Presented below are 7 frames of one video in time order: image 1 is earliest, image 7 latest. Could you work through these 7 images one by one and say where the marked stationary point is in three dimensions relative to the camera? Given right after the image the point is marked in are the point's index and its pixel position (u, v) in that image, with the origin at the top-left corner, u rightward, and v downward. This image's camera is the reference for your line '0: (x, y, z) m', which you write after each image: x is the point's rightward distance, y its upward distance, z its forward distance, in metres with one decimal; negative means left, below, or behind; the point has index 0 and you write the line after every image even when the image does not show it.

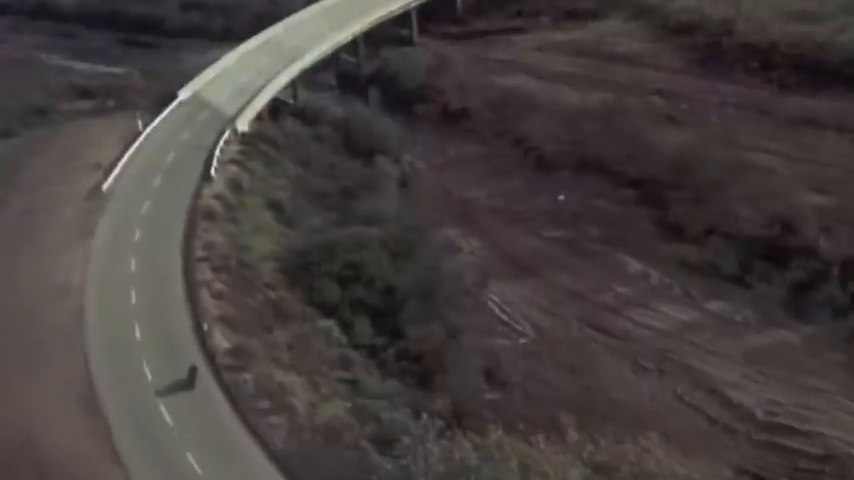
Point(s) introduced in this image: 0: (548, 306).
0: (+1.6, -0.9, +19.5) m
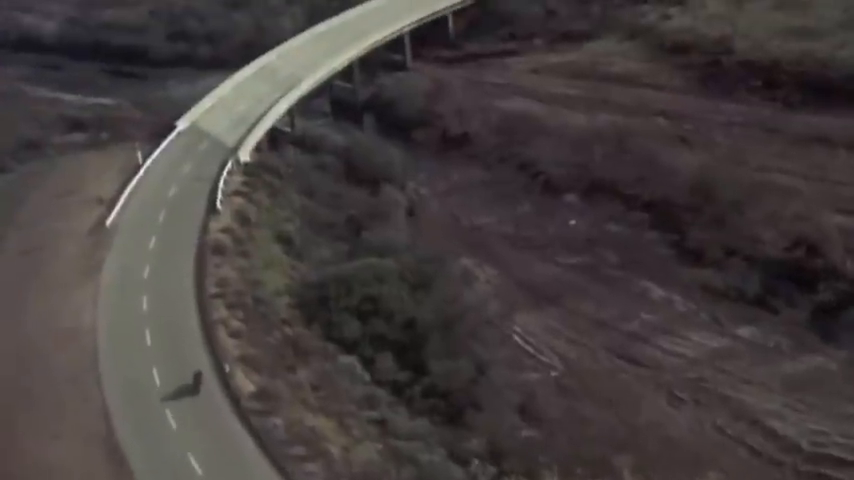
0: (+1.9, -1.3, +18.9) m
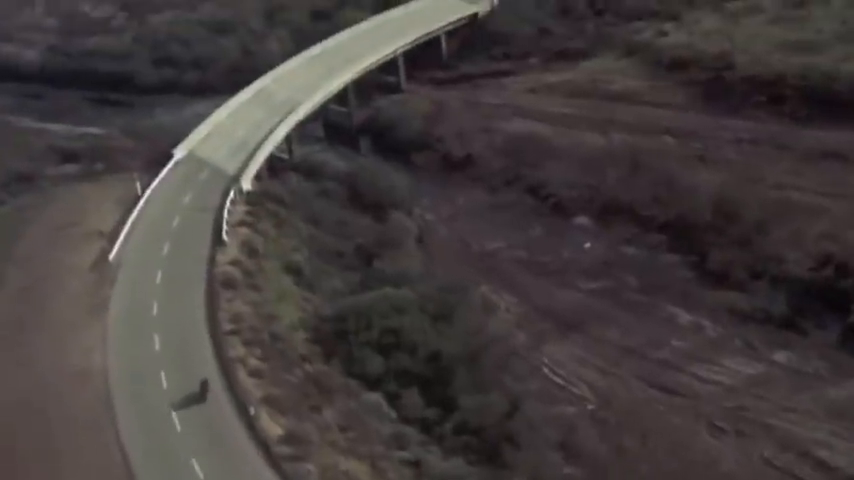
0: (+2.2, -1.6, +18.1) m
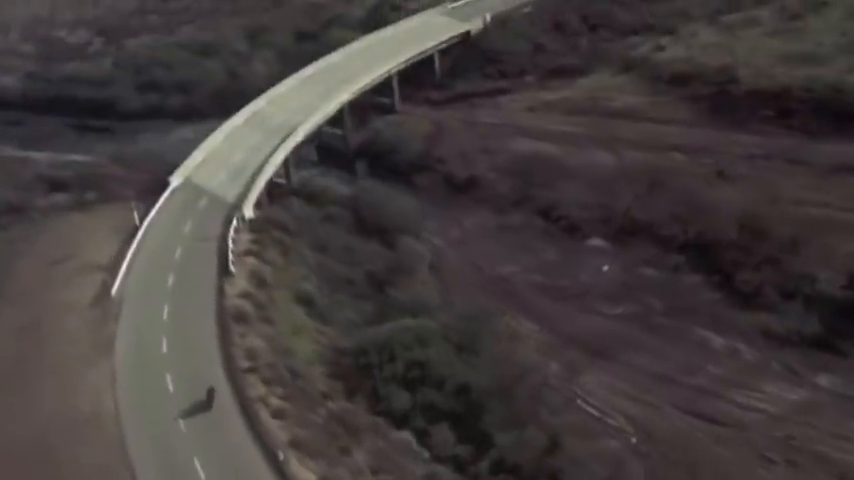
0: (+2.5, -1.9, +17.2) m
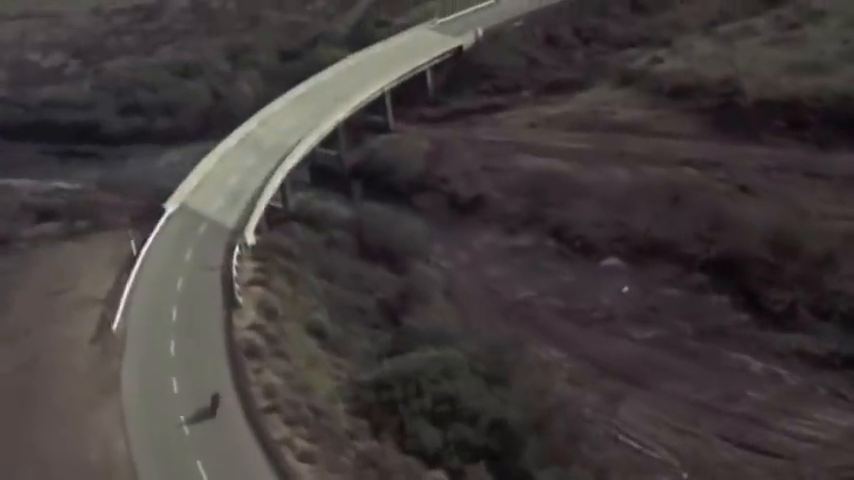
0: (+2.8, -2.1, +16.2) m
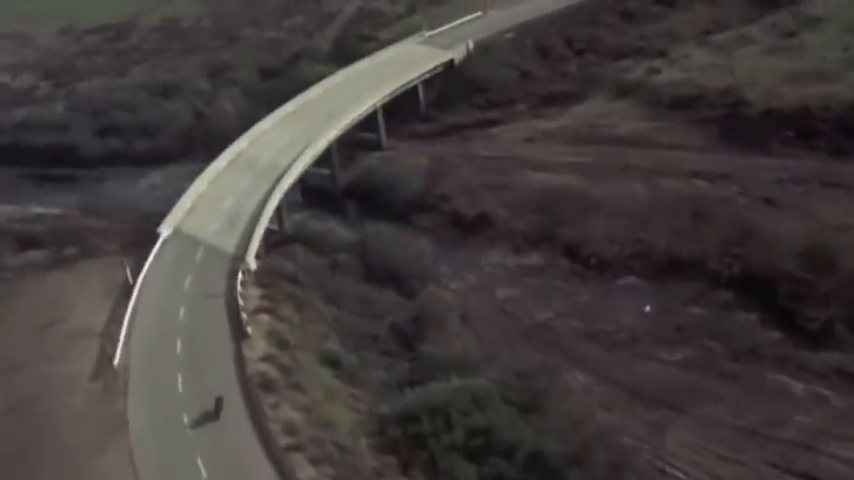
0: (+3.1, -2.3, +15.2) m
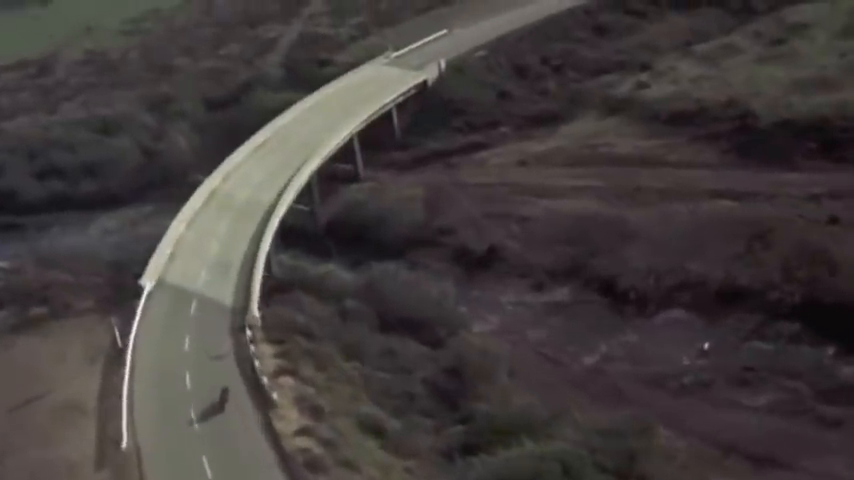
0: (+3.9, -2.5, +13.0) m
